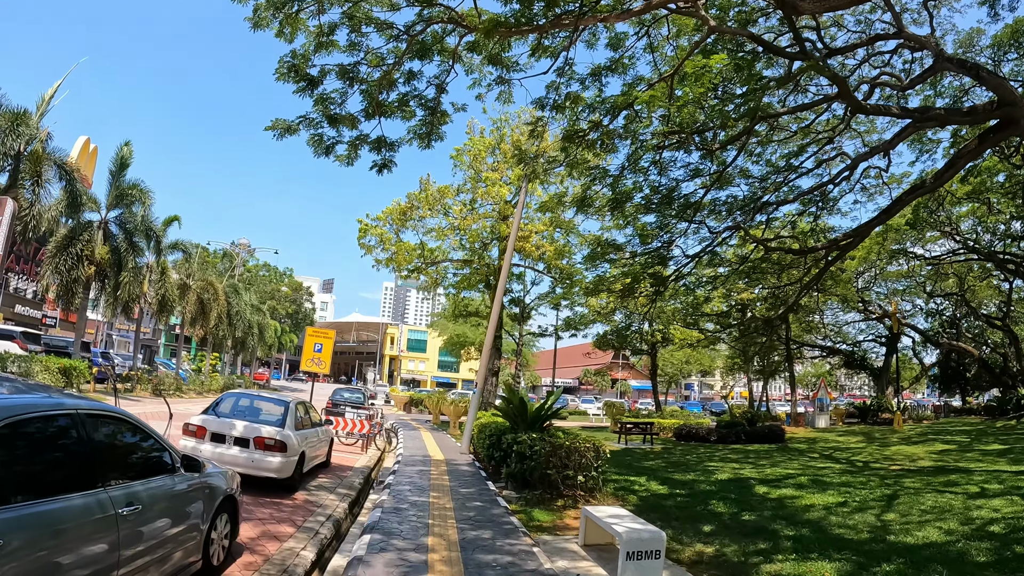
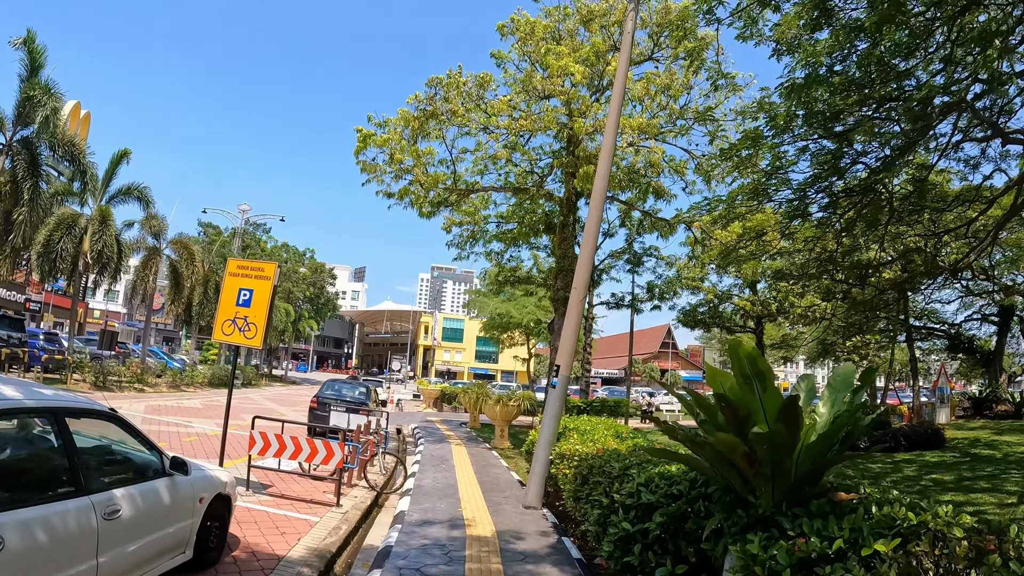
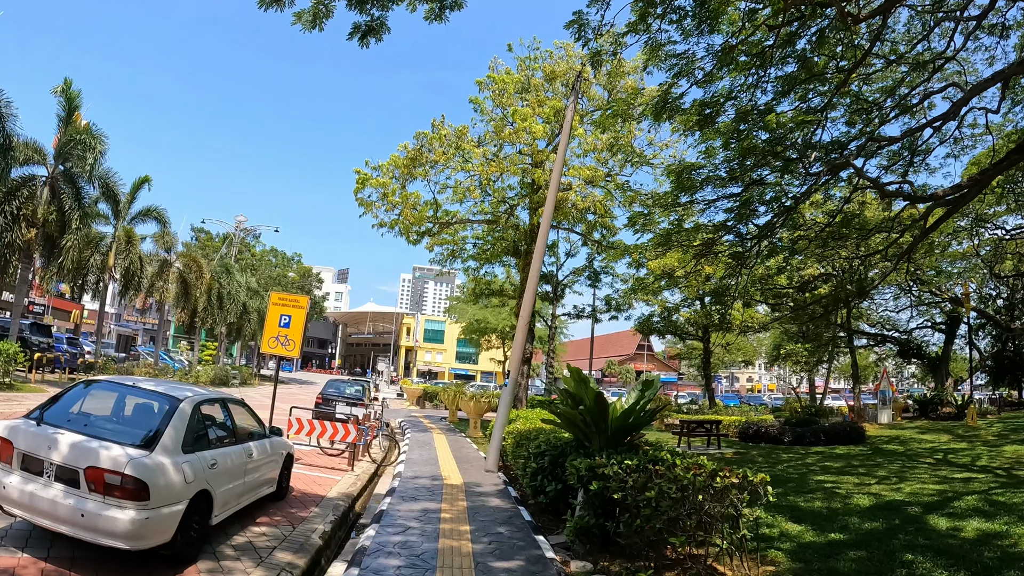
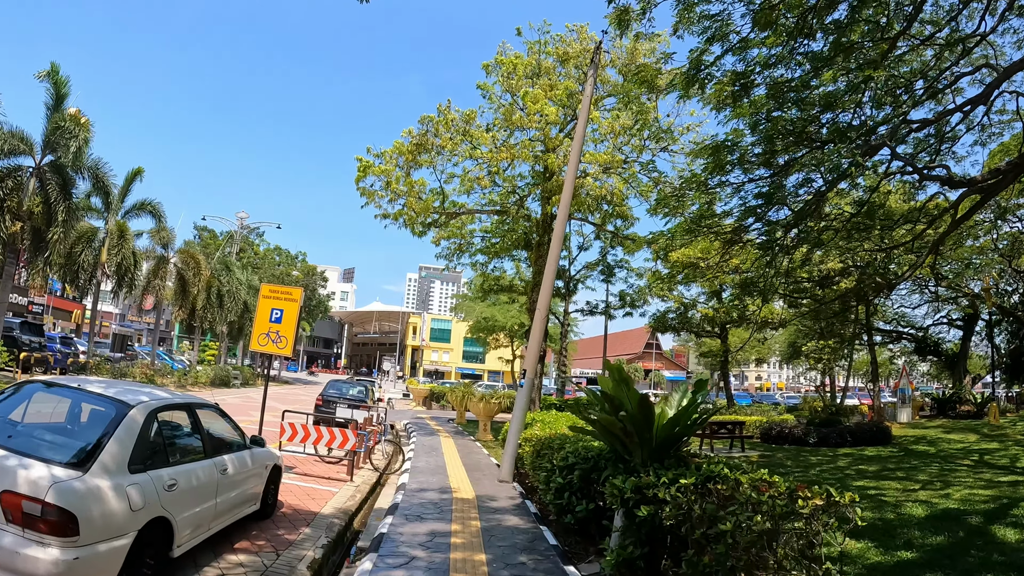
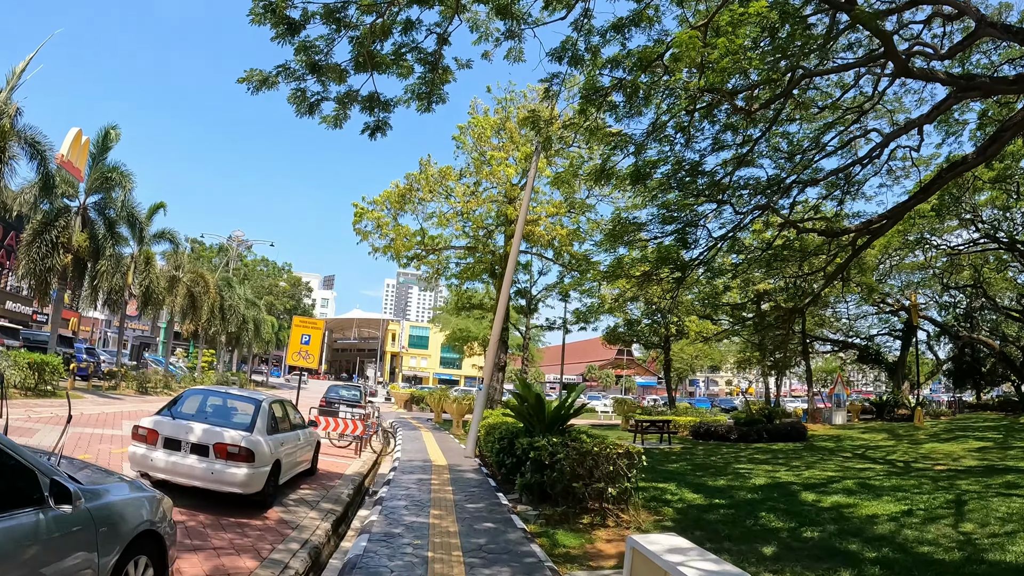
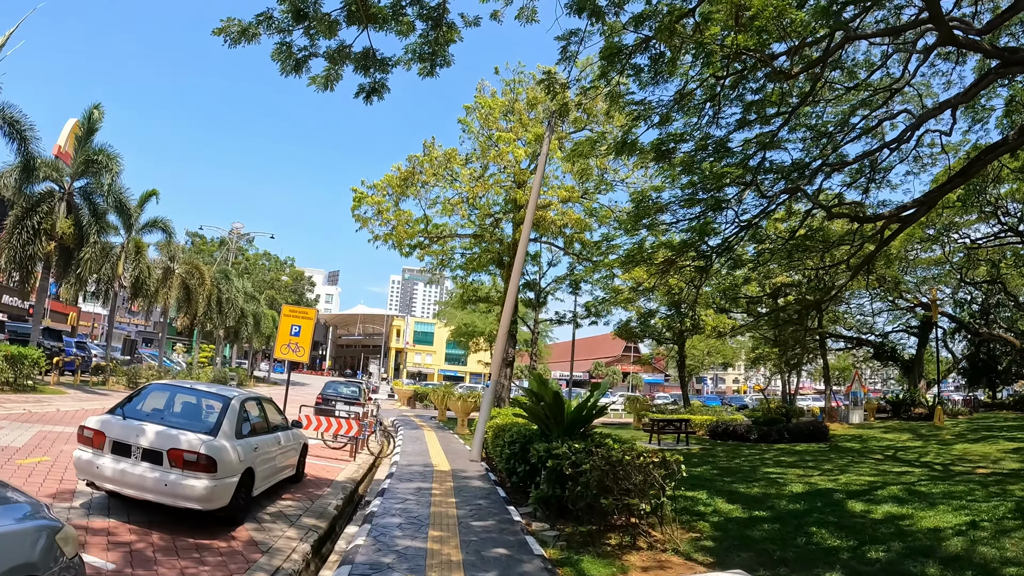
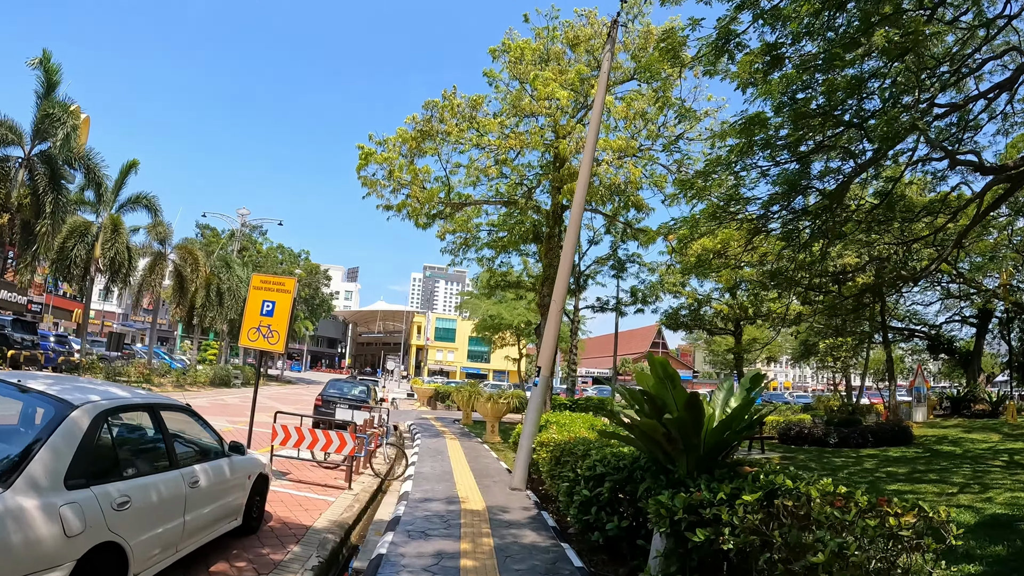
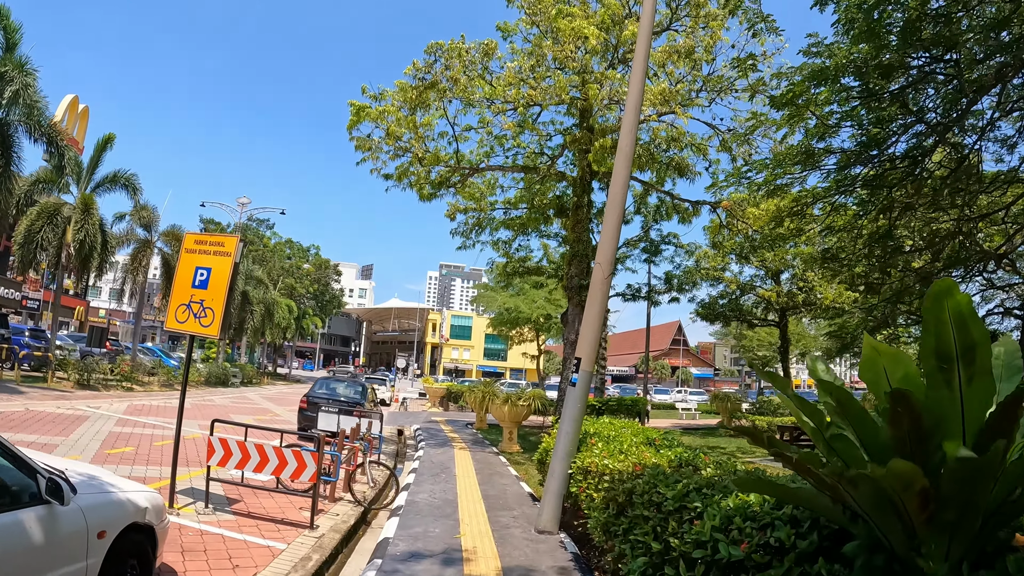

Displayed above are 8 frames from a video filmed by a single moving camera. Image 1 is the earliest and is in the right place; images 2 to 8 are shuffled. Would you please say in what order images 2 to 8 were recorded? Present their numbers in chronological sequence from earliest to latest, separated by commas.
5, 6, 3, 4, 7, 2, 8
